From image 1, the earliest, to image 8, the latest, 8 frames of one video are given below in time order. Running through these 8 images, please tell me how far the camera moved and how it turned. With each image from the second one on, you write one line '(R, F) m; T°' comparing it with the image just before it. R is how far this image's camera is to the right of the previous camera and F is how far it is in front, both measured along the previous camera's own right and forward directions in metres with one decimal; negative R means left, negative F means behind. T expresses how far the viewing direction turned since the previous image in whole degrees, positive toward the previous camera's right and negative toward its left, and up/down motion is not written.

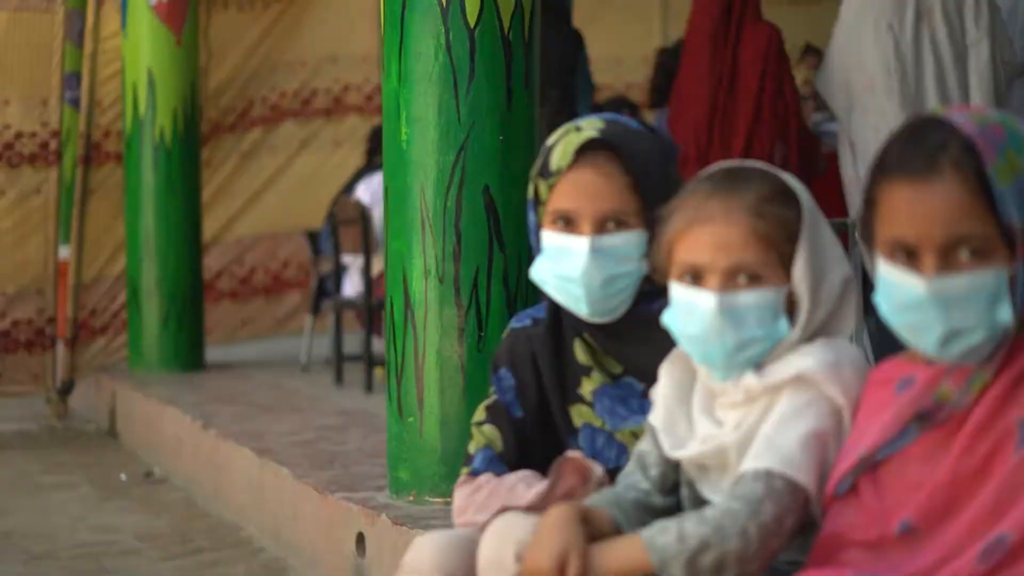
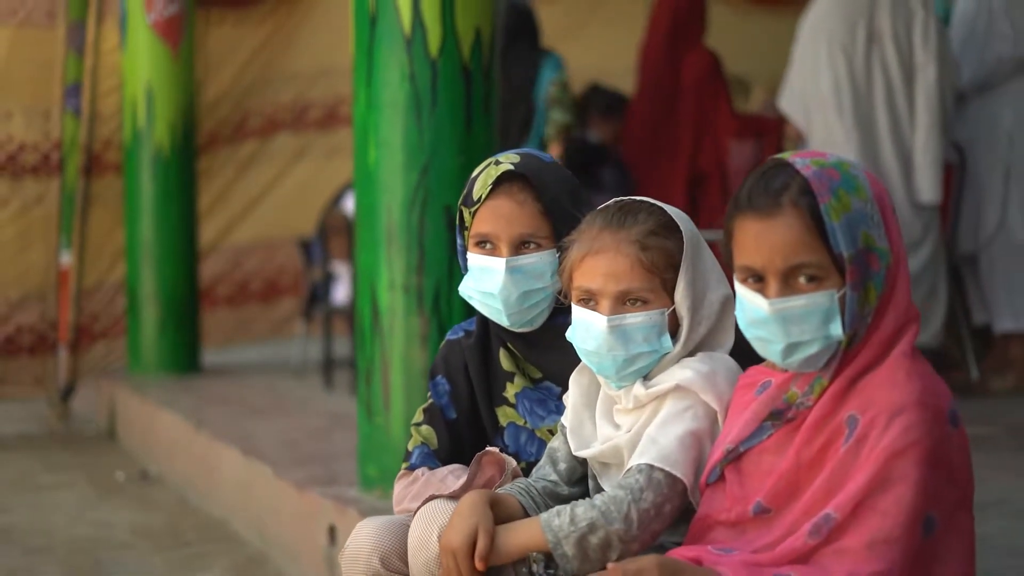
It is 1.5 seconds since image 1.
(+0.1, -0.2) m; 0°
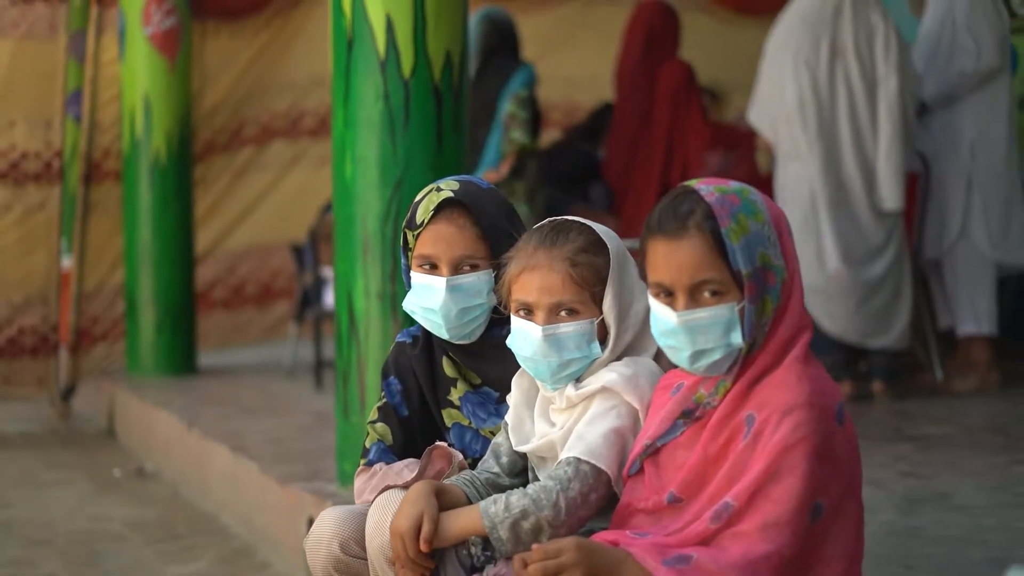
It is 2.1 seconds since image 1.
(+0.1, -0.2) m; 0°
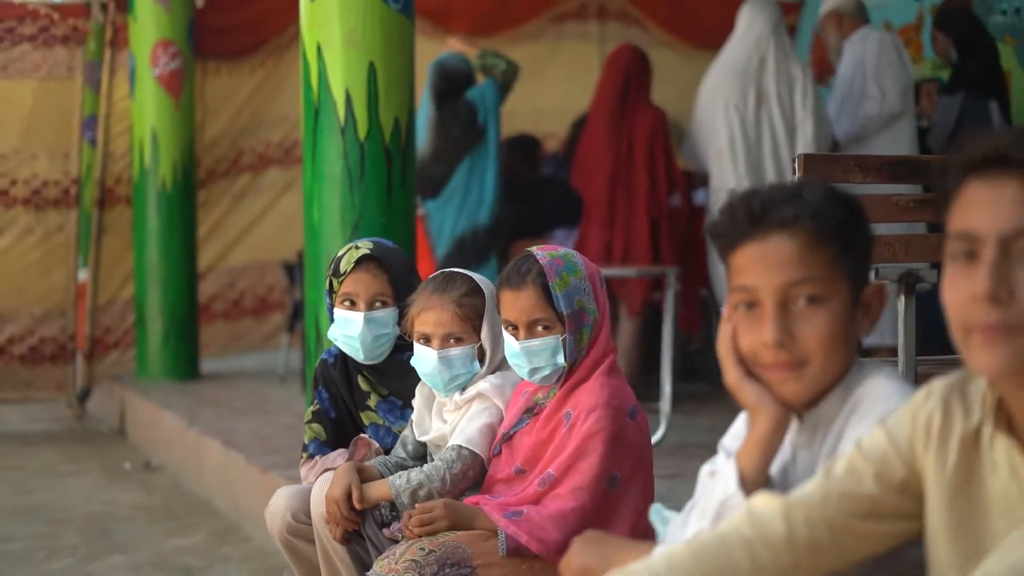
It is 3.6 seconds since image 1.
(+0.2, -0.7) m; 0°
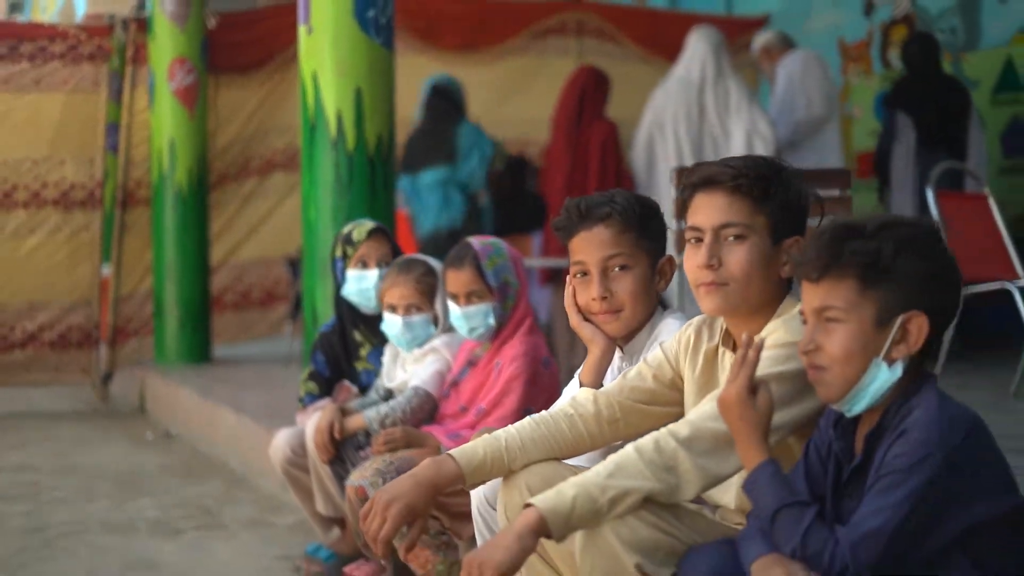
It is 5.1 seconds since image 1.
(+0.1, -0.8) m; 0°
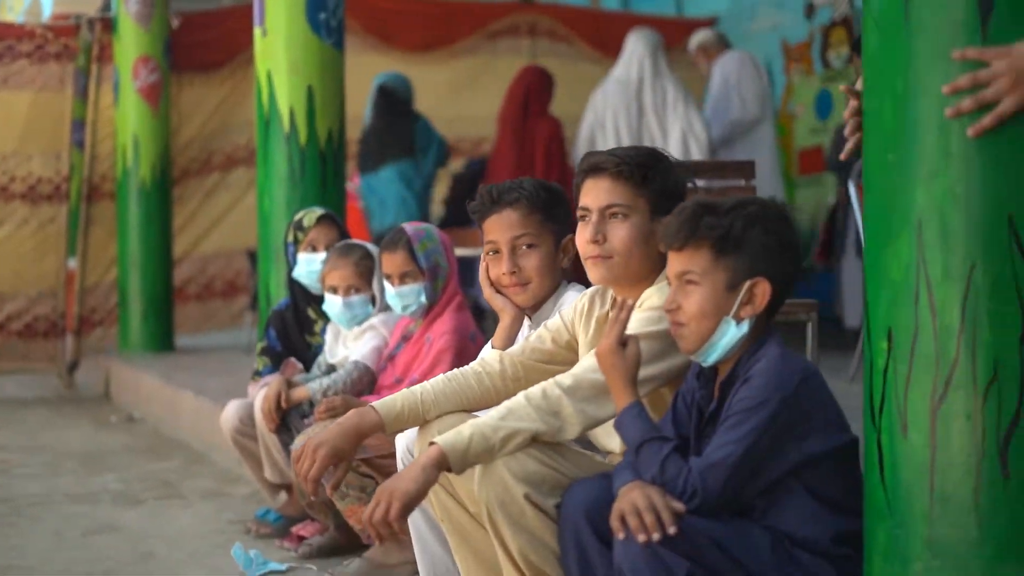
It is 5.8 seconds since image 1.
(+0.1, -0.3) m; +1°
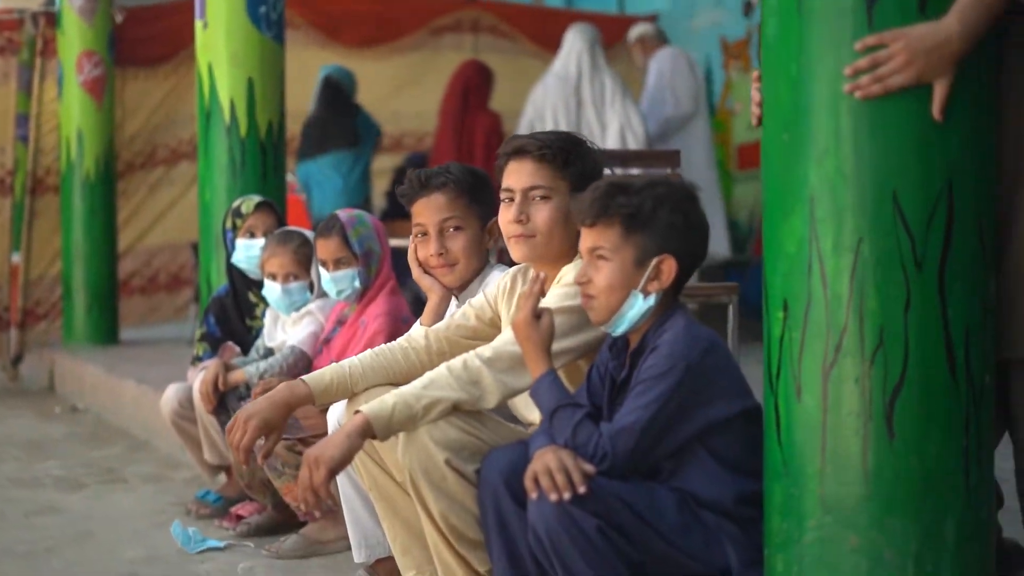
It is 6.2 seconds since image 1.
(0.0, -0.1) m; +2°
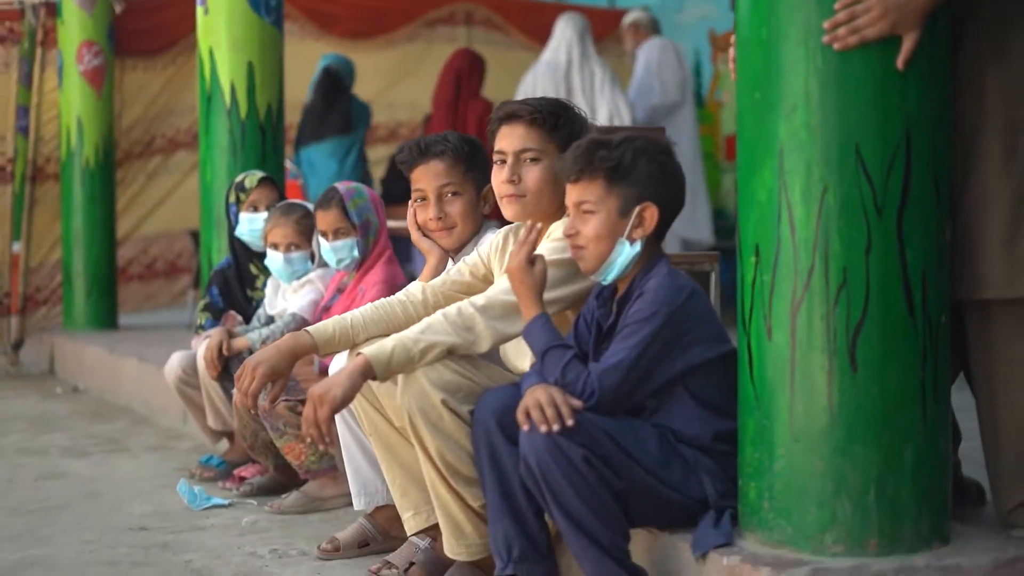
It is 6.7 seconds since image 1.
(0.0, -0.2) m; 0°
